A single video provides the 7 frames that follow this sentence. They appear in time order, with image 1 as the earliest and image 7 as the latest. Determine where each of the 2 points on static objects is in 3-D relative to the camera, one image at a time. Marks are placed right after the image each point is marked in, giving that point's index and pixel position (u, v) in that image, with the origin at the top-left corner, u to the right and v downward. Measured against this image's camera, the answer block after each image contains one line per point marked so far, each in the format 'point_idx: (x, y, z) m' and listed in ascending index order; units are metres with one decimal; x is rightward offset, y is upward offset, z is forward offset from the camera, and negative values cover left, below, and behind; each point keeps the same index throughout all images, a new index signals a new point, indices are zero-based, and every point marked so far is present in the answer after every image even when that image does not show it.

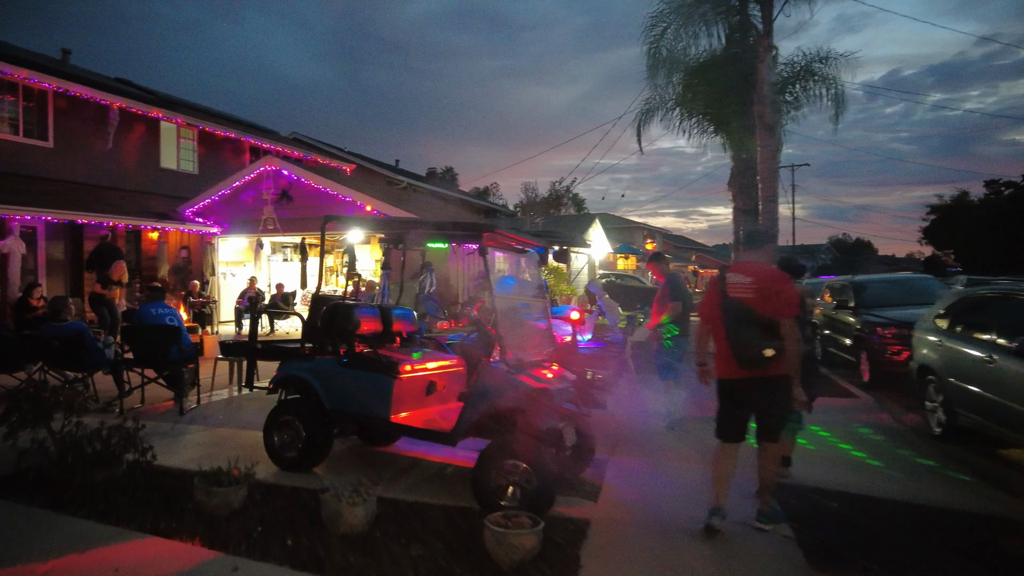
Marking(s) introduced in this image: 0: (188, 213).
0: (-7.4, +1.7, +15.2) m
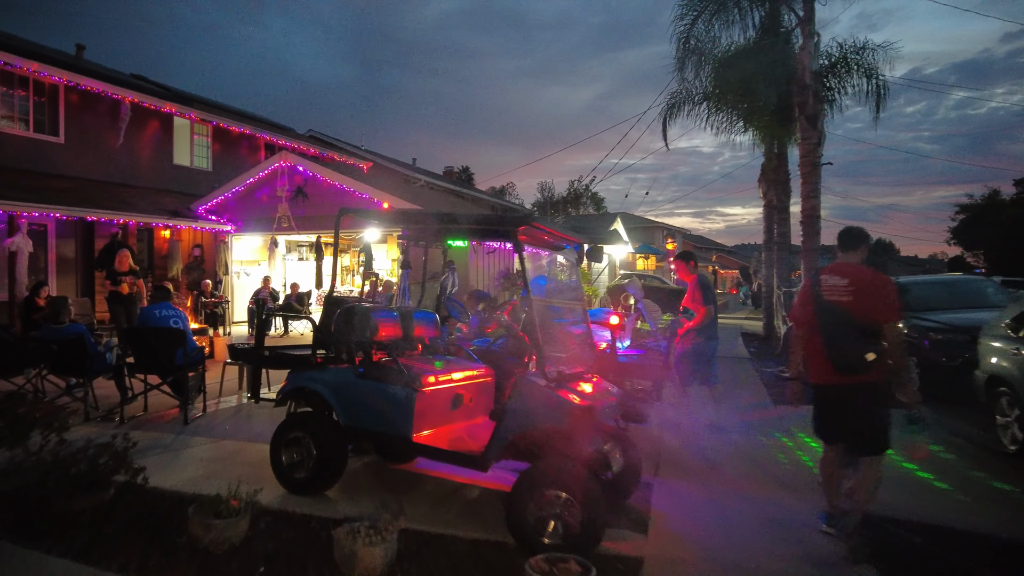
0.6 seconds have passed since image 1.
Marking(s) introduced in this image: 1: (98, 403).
0: (-6.9, +1.7, +14.9) m
1: (-4.3, -1.2, +6.8) m
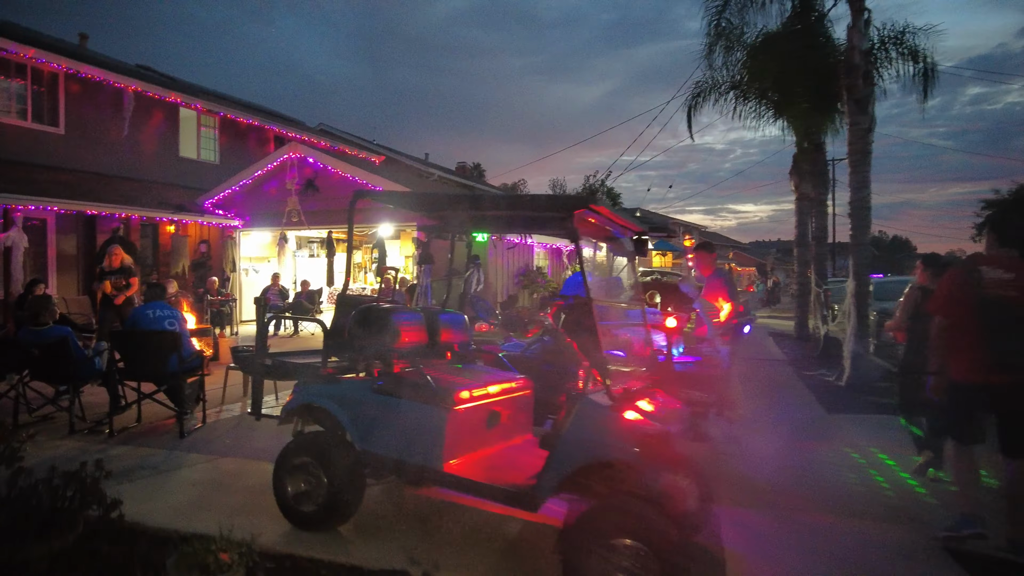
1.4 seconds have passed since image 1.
0: (-6.5, +1.8, +14.2) m
1: (-4.0, -1.2, +6.2) m
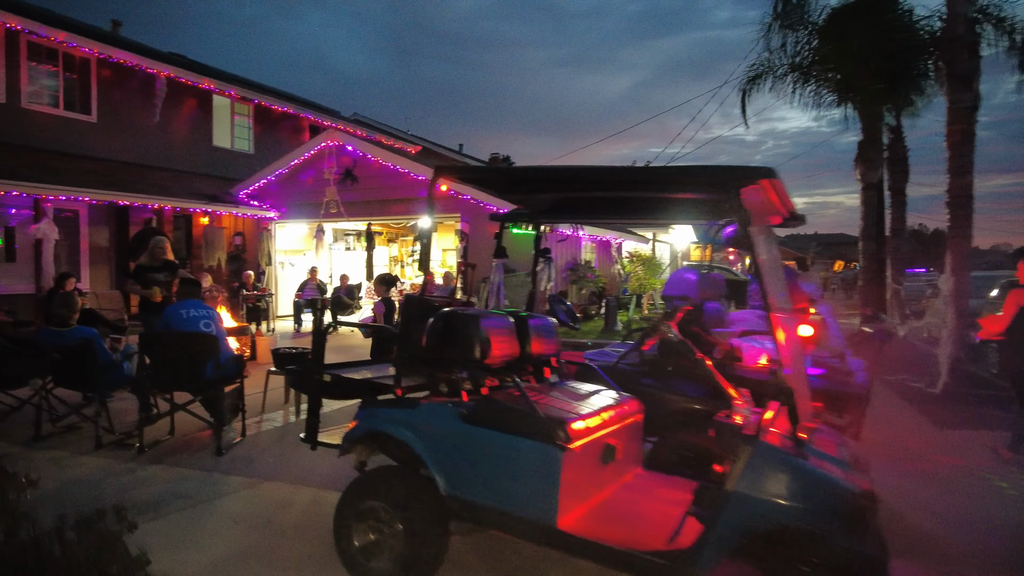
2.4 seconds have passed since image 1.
0: (-5.5, +1.9, +13.7) m
1: (-3.3, -1.1, +5.6) m
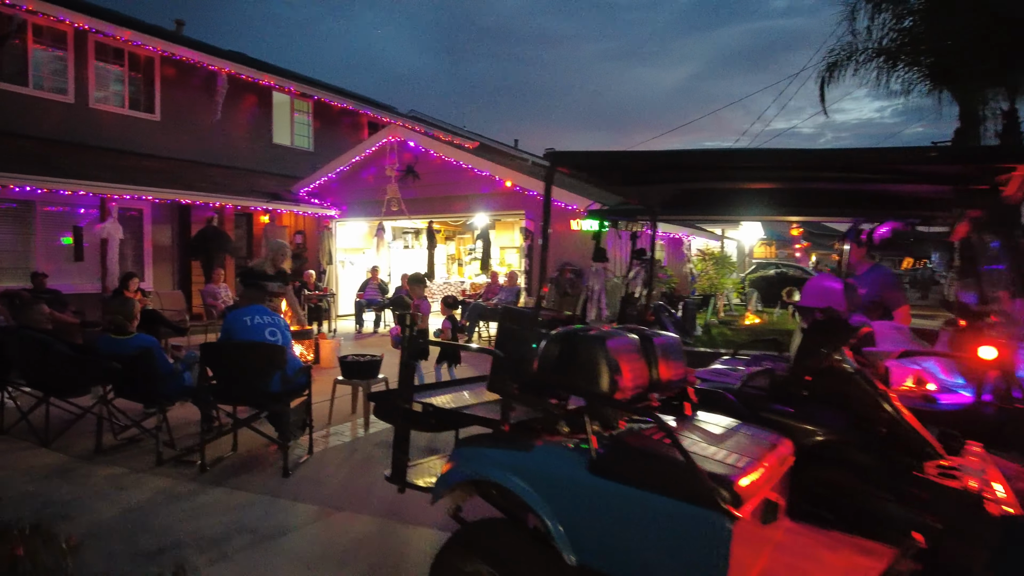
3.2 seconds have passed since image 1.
0: (-4.2, +1.9, +13.5) m
1: (-2.6, -1.2, +5.2) m
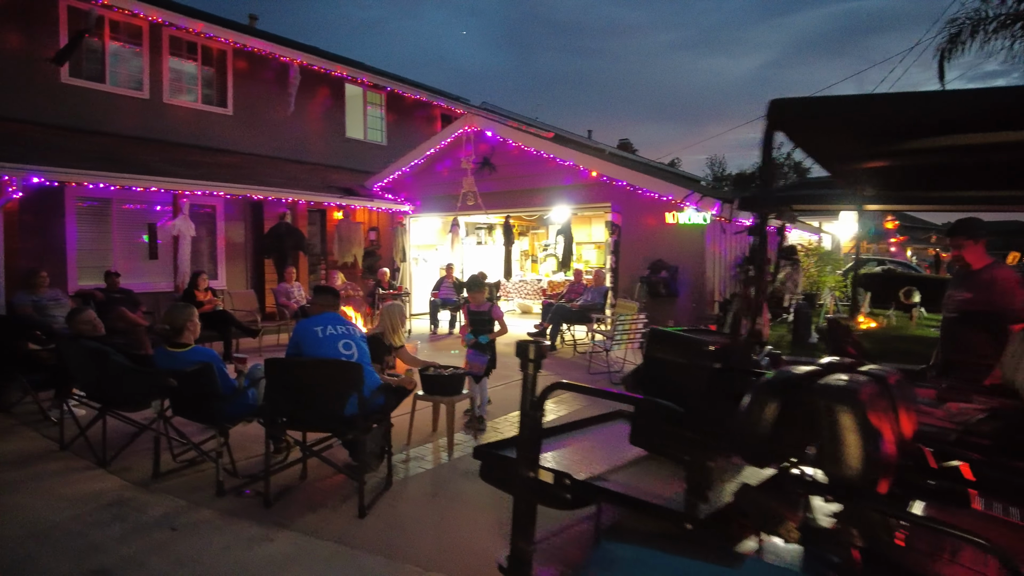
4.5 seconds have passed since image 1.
0: (-2.7, +2.0, +13.0) m
1: (-1.9, -1.2, +4.6) m
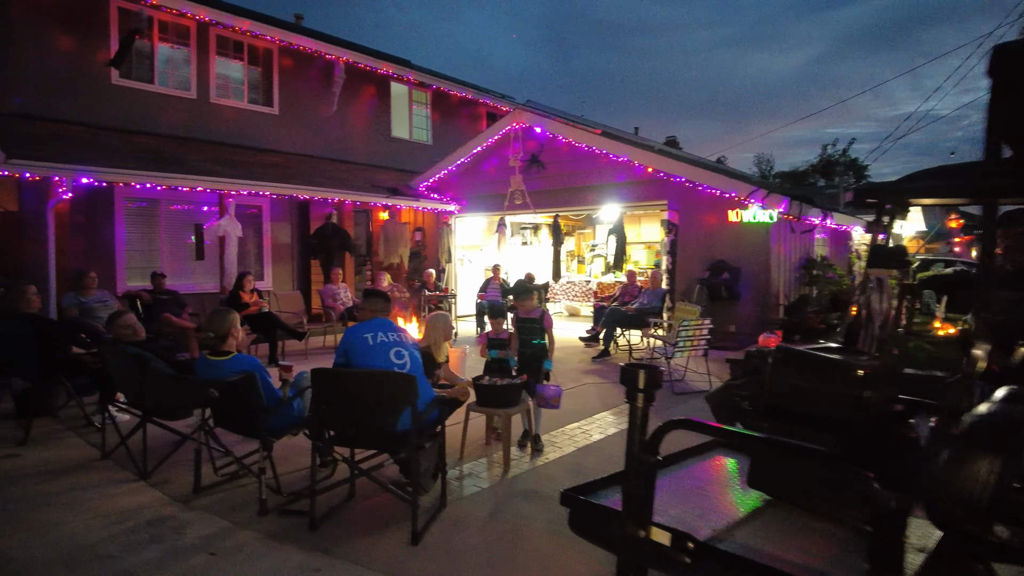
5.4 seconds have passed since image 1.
0: (-1.7, +1.9, +12.7) m
1: (-1.5, -1.2, +4.3) m
